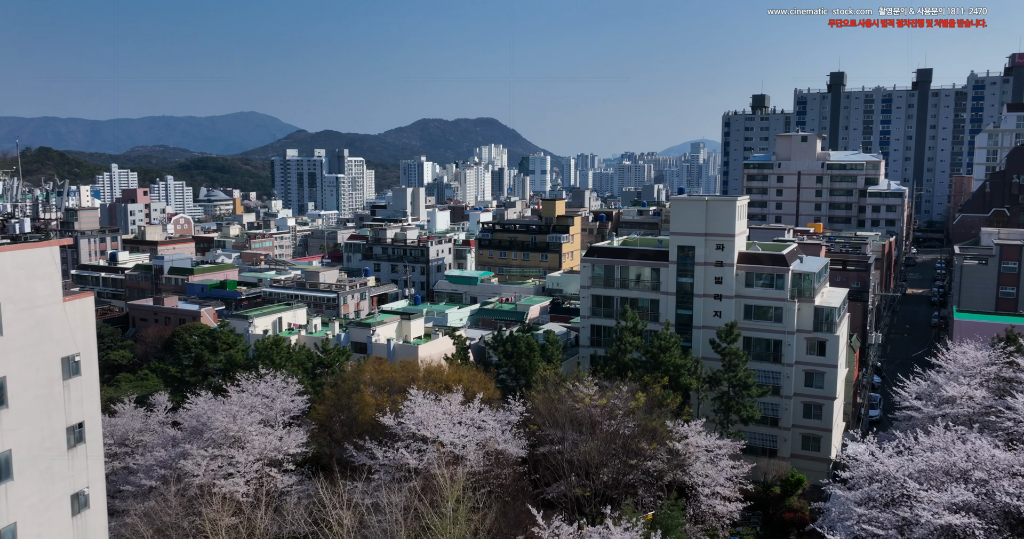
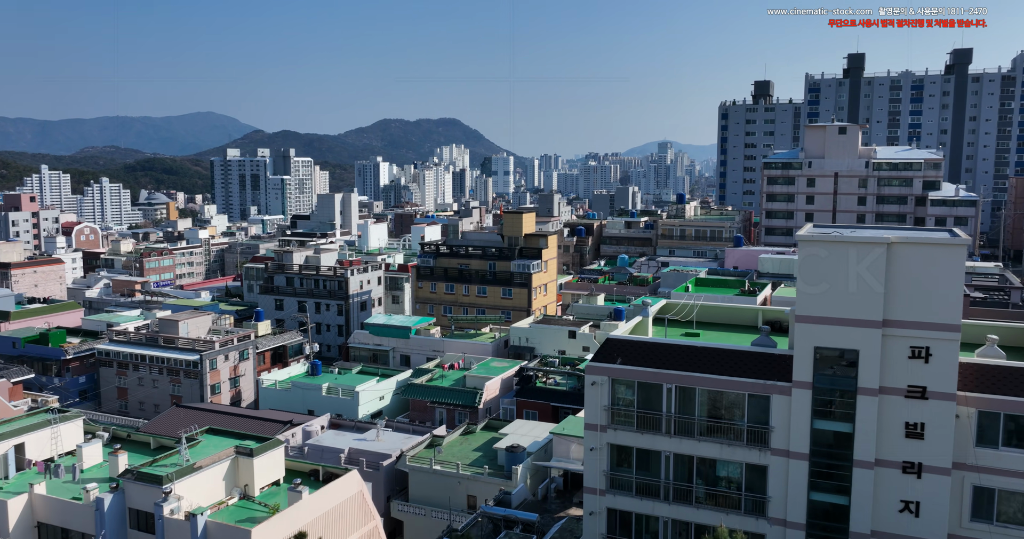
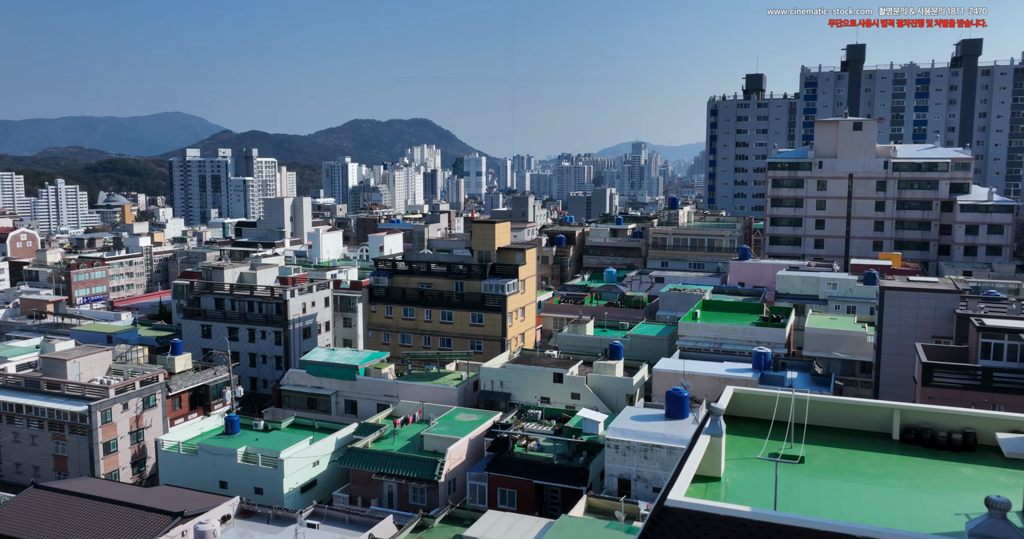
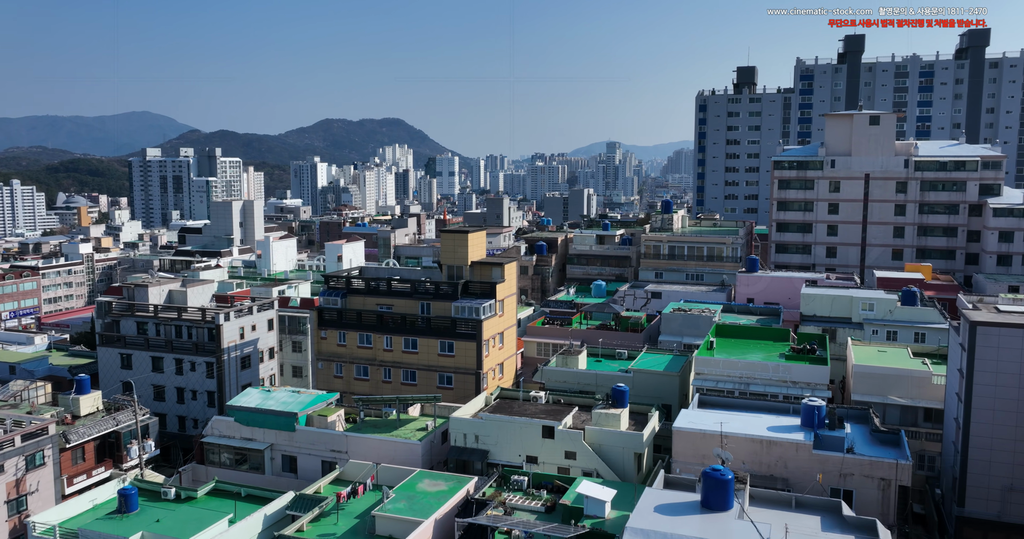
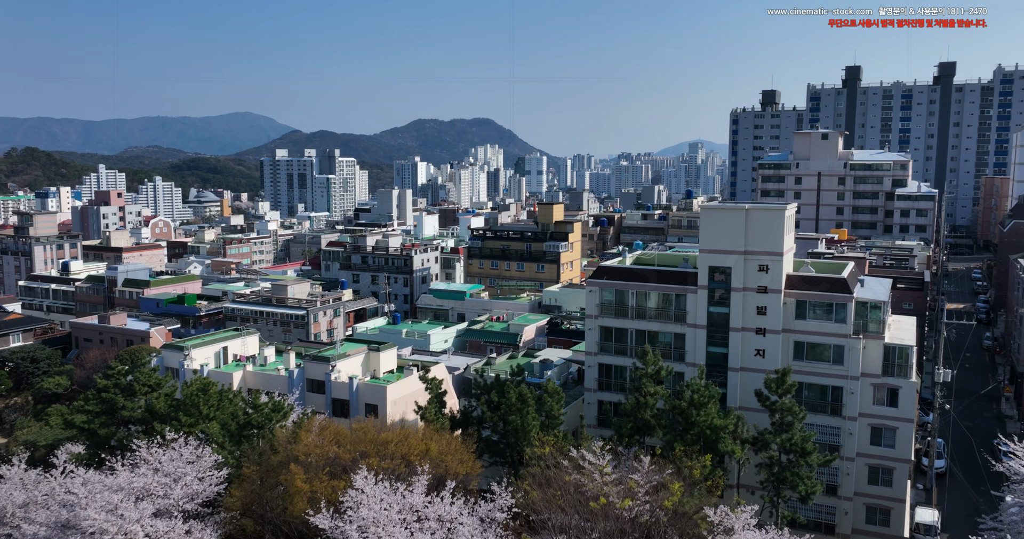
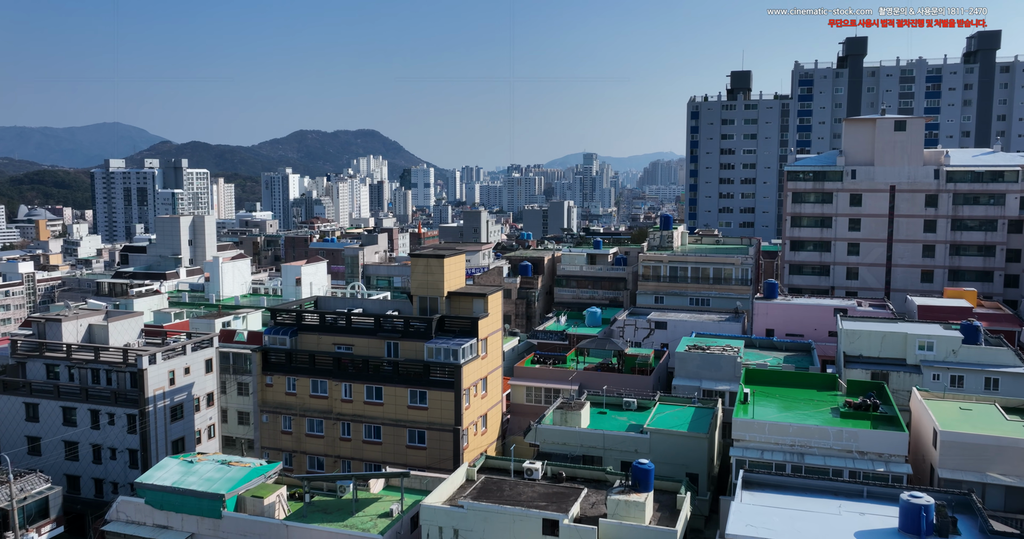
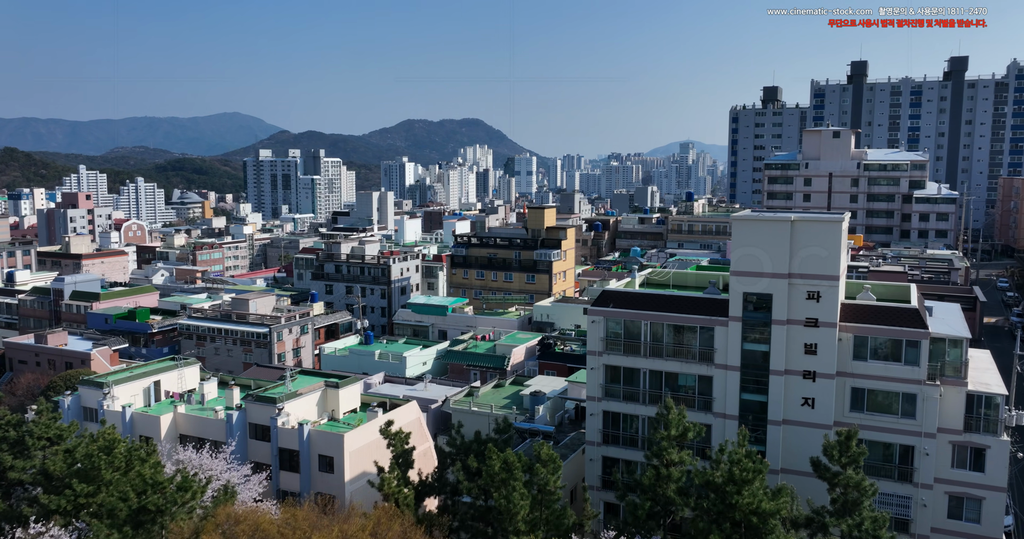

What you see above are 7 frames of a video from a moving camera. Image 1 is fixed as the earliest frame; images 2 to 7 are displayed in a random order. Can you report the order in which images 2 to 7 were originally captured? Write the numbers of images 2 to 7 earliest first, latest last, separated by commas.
5, 7, 2, 3, 4, 6
